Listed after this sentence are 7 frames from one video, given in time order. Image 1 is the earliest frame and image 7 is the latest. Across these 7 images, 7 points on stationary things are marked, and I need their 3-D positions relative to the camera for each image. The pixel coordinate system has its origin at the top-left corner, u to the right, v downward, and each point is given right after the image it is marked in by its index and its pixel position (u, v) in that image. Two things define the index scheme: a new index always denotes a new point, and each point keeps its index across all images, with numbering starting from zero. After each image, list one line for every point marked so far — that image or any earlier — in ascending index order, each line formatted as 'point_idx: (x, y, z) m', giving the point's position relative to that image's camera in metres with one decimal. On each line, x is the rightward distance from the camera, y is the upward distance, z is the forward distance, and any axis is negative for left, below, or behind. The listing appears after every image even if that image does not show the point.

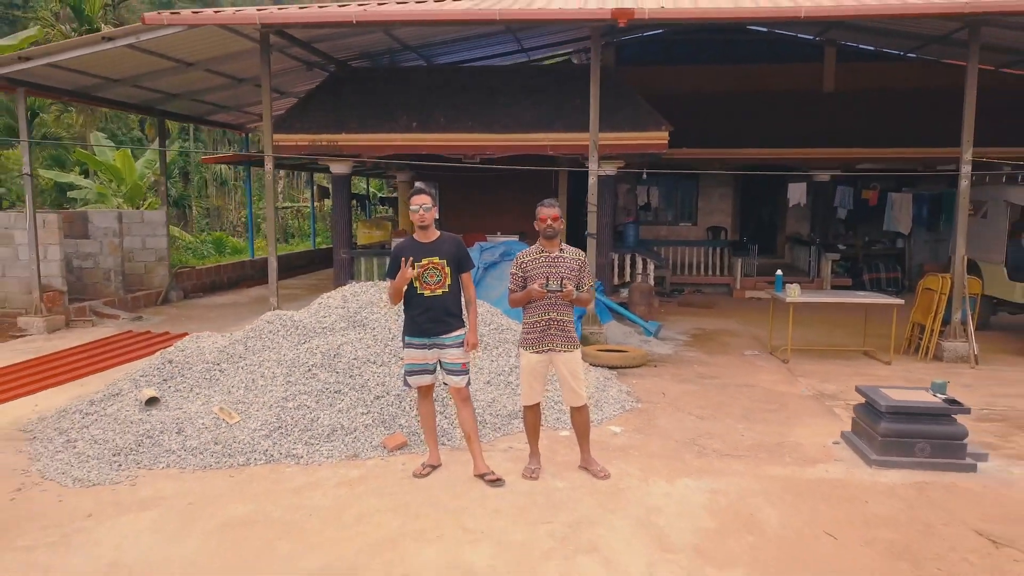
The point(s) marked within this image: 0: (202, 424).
0: (-1.2, -0.5, +3.2) m
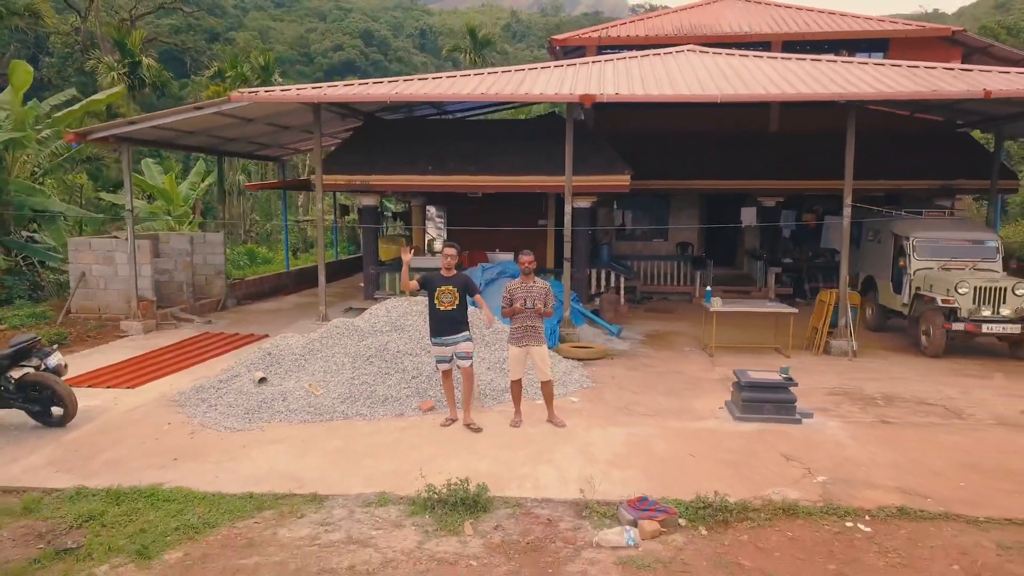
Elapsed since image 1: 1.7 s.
0: (-1.3, -0.6, +4.7) m
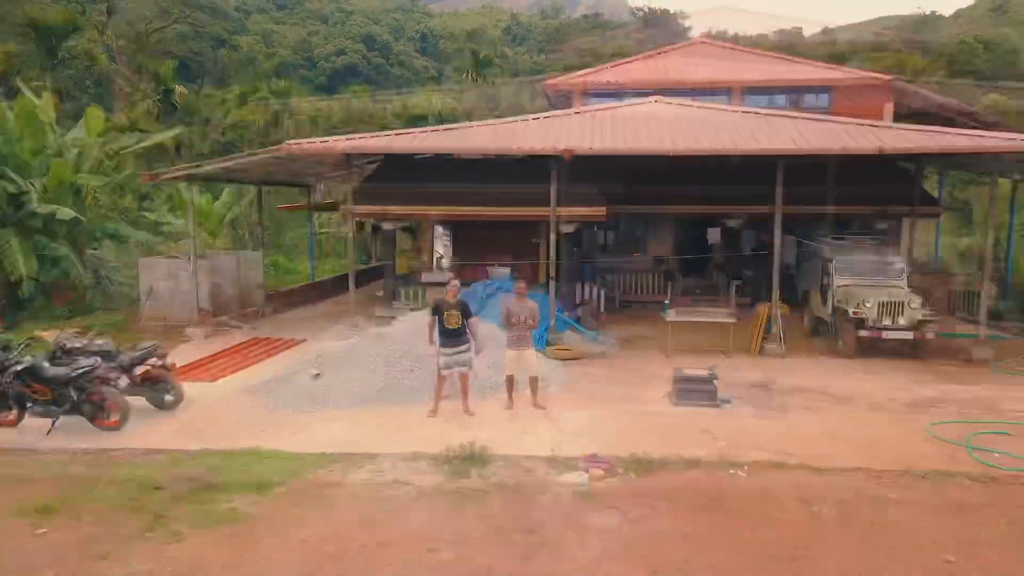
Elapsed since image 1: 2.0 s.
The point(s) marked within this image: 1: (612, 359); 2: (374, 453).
0: (-1.3, -0.8, +6.2) m
1: (+1.0, -0.7, +7.6) m
2: (-0.8, -1.0, +5.0) m
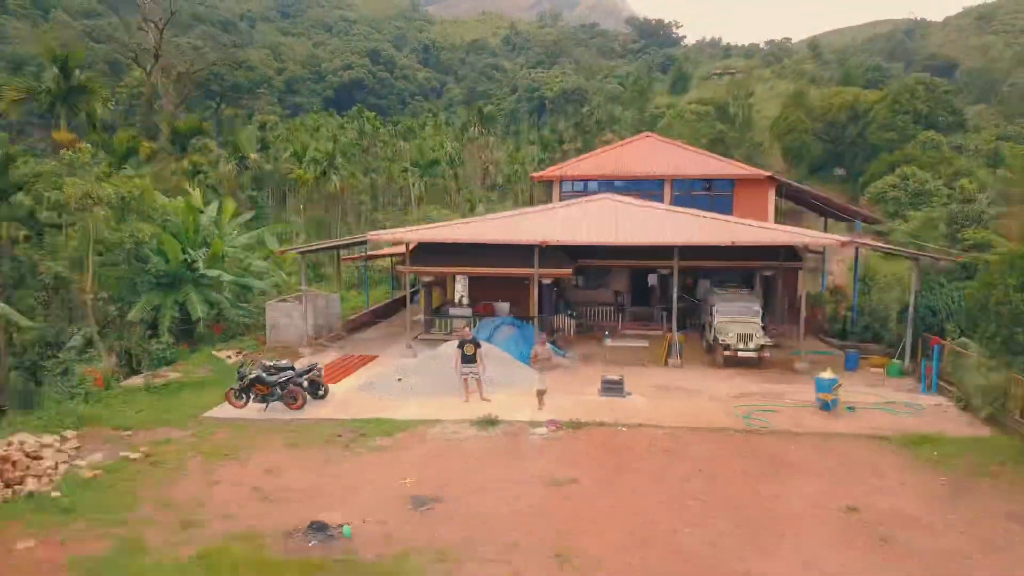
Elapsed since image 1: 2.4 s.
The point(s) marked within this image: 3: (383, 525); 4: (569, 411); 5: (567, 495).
0: (-1.3, -1.4, +10.9) m
1: (+0.9, -1.3, +12.2) m
2: (-0.9, -1.6, +9.7) m
3: (-1.1, -2.0, +6.8) m
4: (+0.7, -1.6, +9.9) m
5: (+0.5, -1.9, +7.4) m
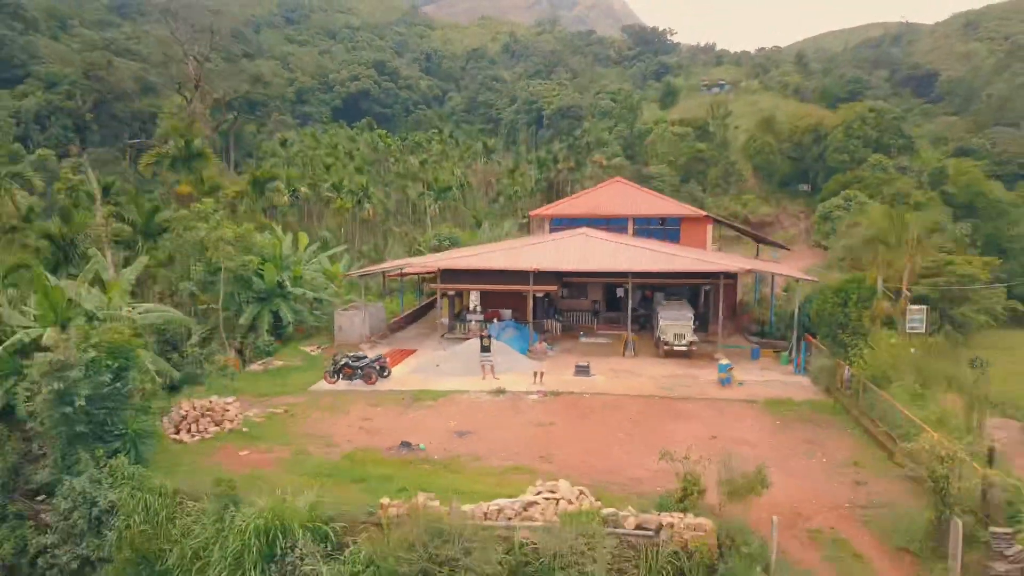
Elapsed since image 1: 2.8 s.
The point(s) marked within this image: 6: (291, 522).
0: (-1.3, -1.6, +15.9) m
1: (+1.0, -1.5, +17.2) m
2: (-0.8, -1.9, +14.7) m
3: (-1.0, -2.3, +11.8) m
4: (+0.8, -1.9, +14.9) m
5: (+0.6, -2.2, +12.4) m
6: (-2.4, -2.5, +8.3) m
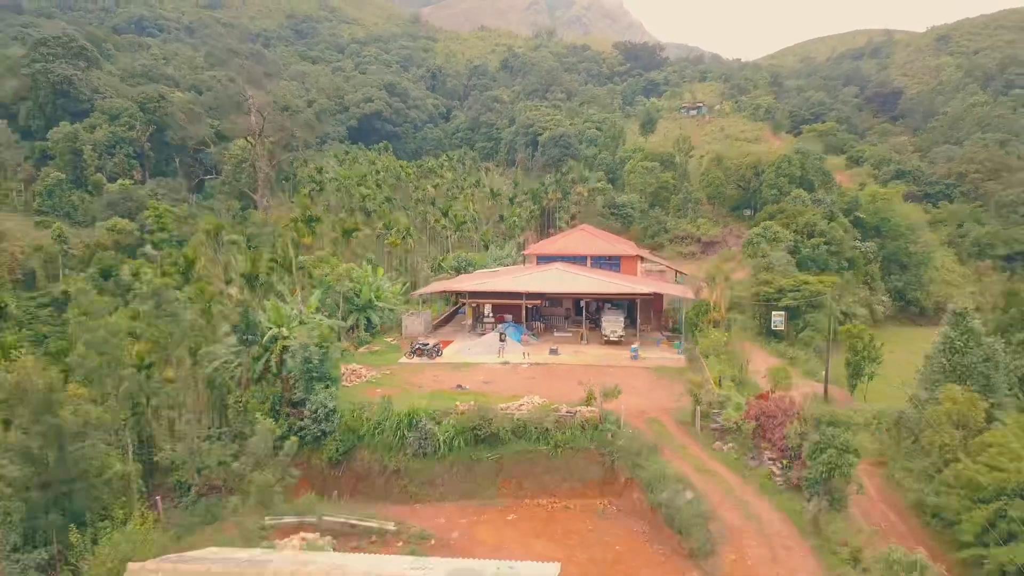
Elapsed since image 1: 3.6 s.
0: (-1.3, -2.2, +27.0) m
1: (+1.0, -2.1, +28.4) m
2: (-0.8, -2.5, +25.9) m
3: (-1.0, -2.9, +23.0) m
4: (+0.8, -2.4, +26.0) m
5: (+0.6, -2.8, +23.6) m
6: (-2.3, -3.1, +19.5) m
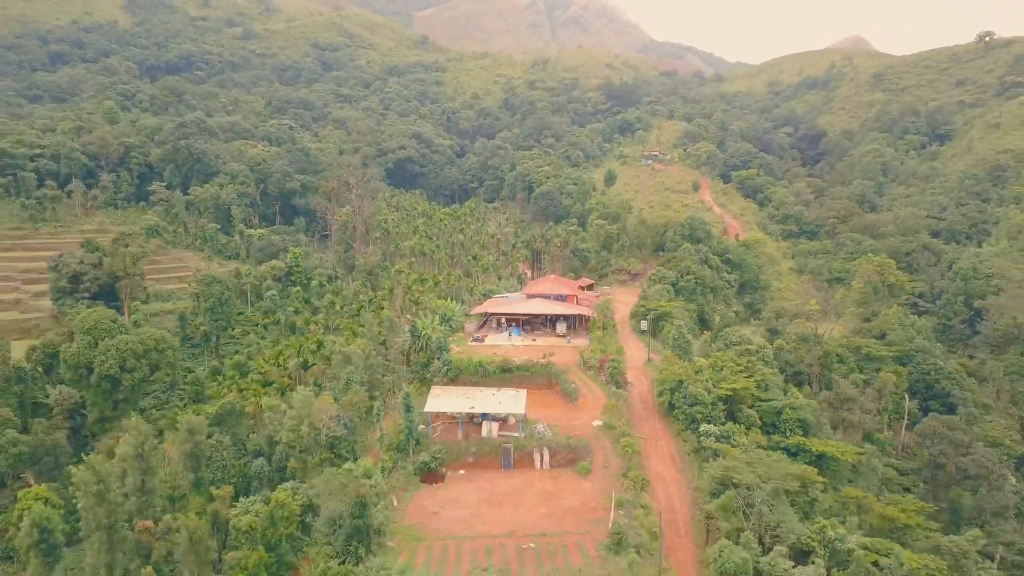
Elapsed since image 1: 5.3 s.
0: (-1.0, -4.1, +61.1) m
1: (+1.3, -3.9, +62.4) m
2: (-0.5, -4.3, +59.9) m
3: (-0.7, -4.8, +57.0) m
4: (+1.1, -4.3, +60.1) m
5: (+0.9, -4.7, +57.6) m
6: (-2.0, -5.0, +53.5) m
